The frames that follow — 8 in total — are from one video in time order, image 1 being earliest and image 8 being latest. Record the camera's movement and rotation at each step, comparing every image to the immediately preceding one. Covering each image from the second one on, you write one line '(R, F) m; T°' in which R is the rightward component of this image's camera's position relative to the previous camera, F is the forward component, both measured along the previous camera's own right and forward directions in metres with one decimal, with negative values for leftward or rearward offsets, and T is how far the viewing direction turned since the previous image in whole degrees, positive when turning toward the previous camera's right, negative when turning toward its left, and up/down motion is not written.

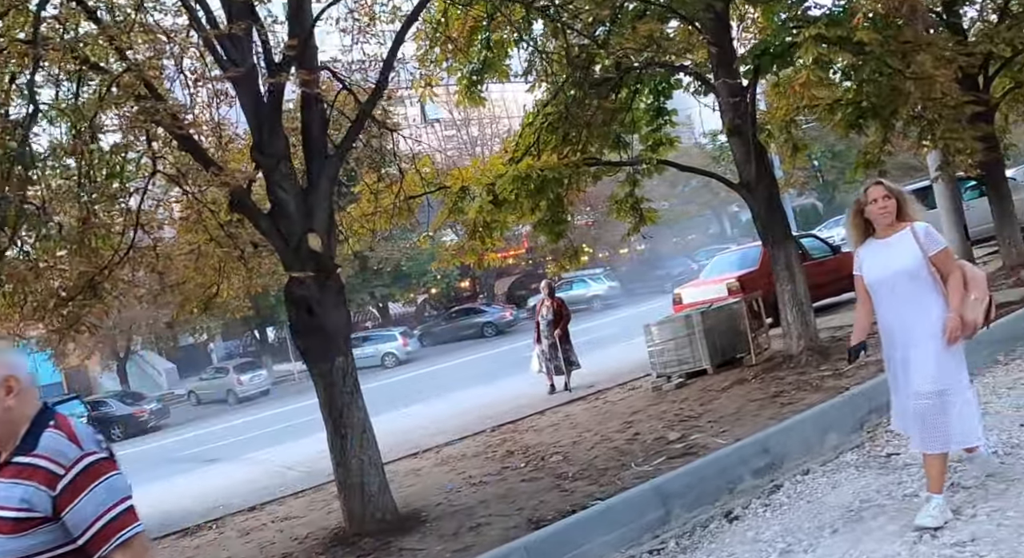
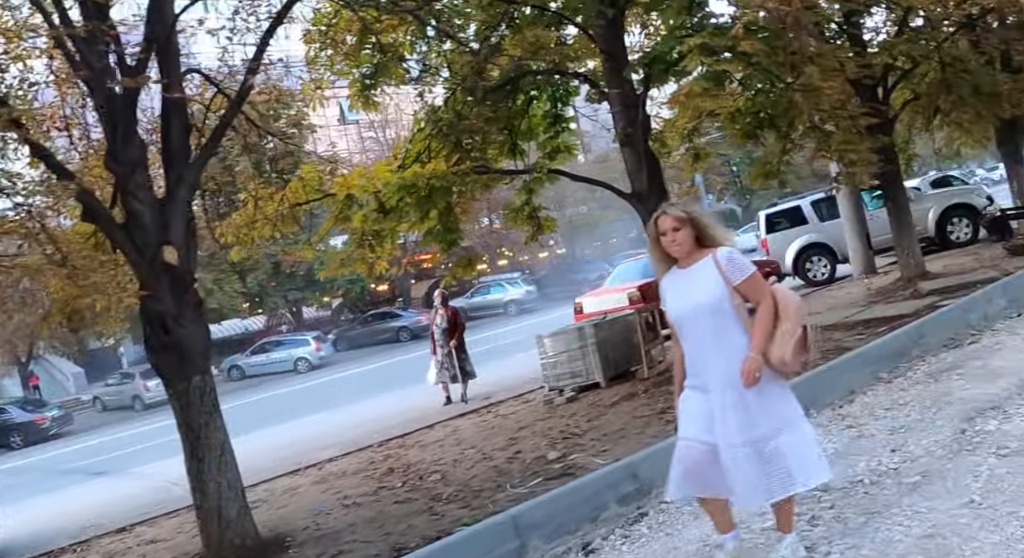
(+0.6, +0.4) m; +4°
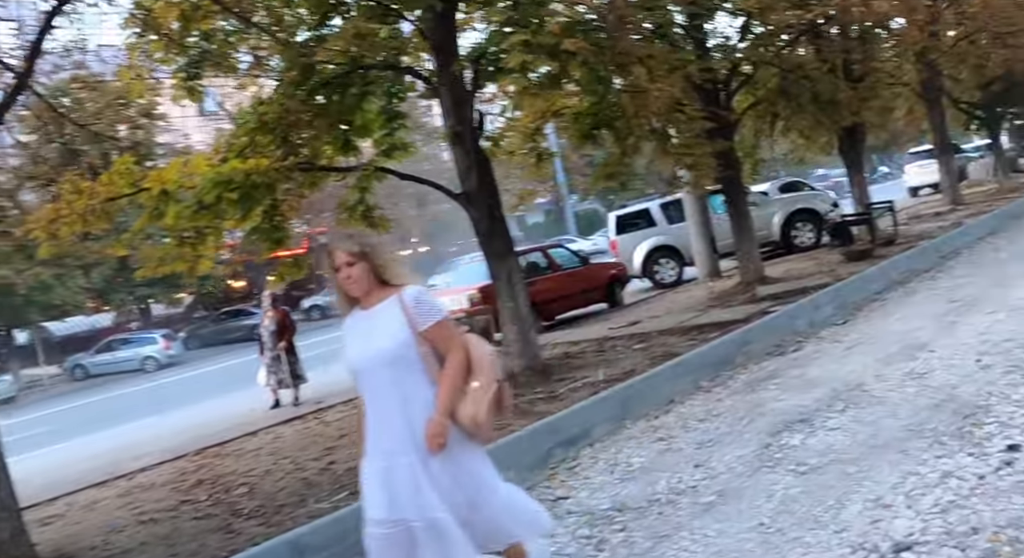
(+0.6, +0.4) m; +7°
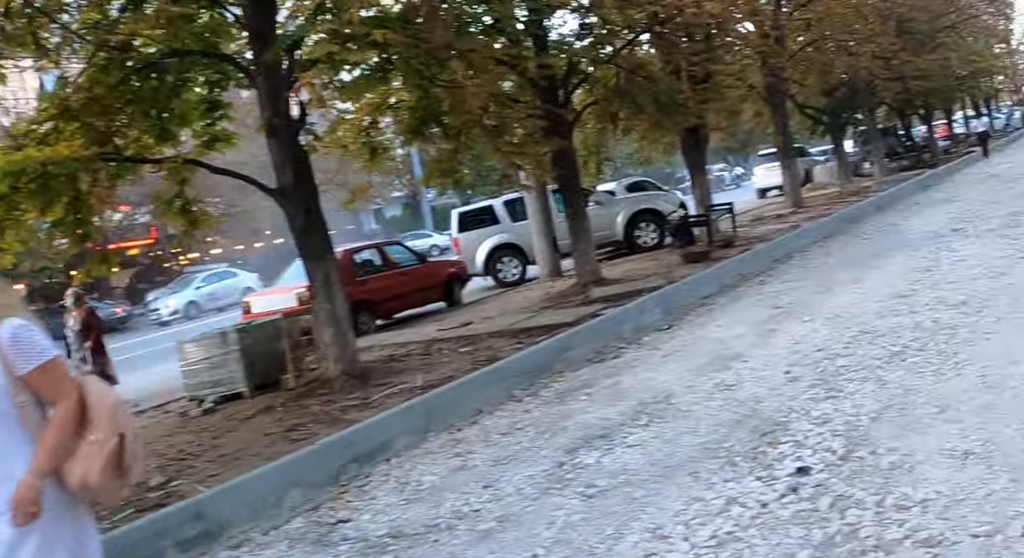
(+0.6, +0.5) m; +7°
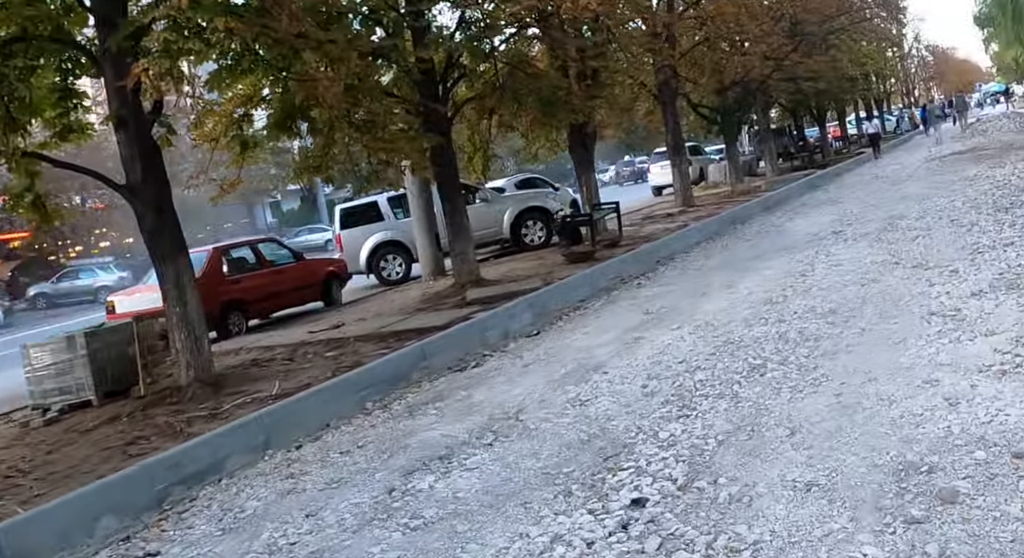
(+0.5, +0.5) m; +5°
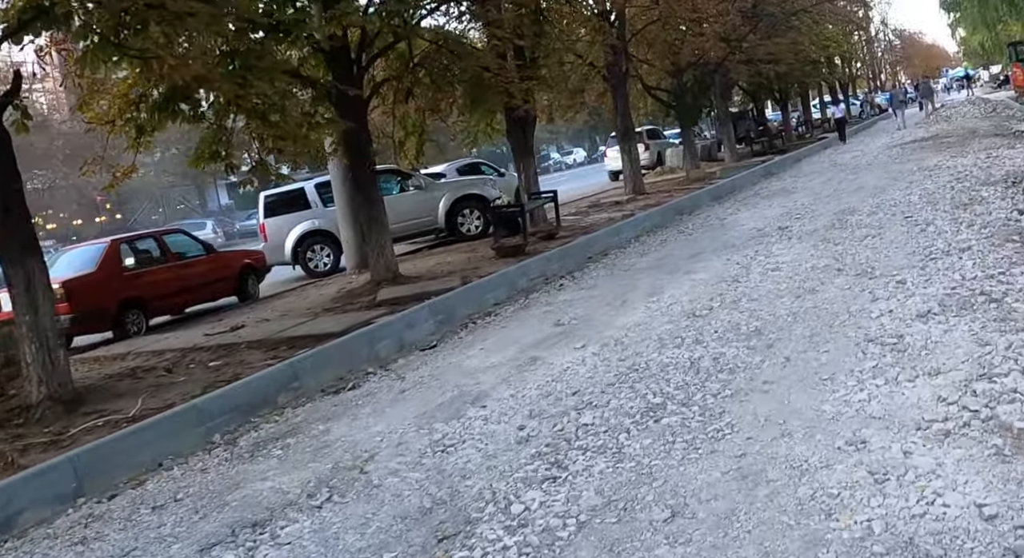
(+0.7, +1.3) m; +2°
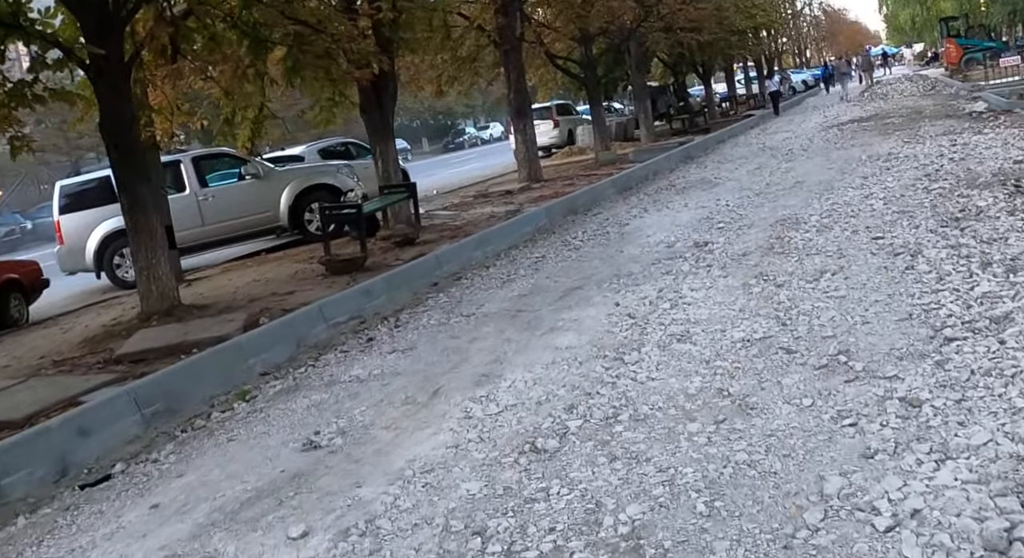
(+1.1, +3.7) m; +4°
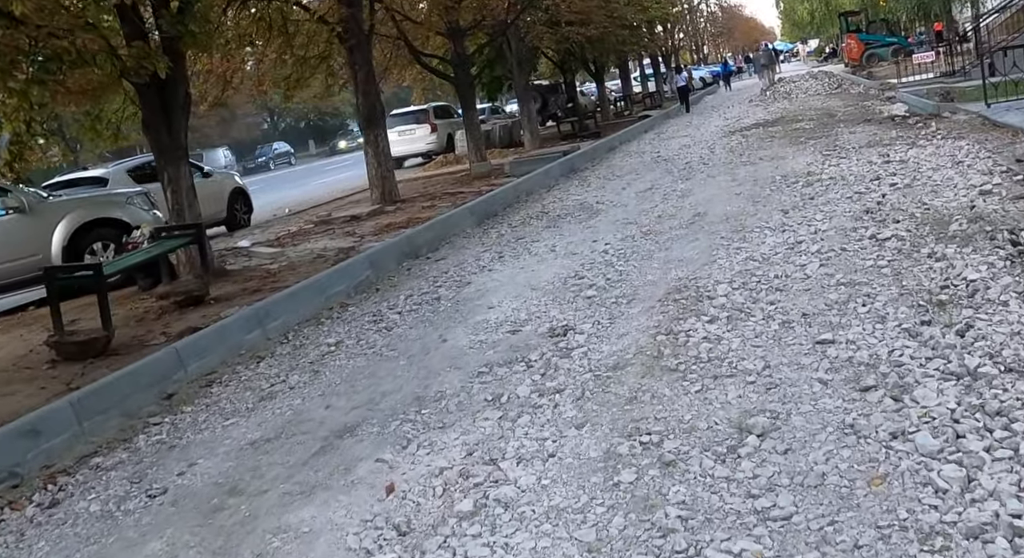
(+0.9, +3.0) m; +5°
